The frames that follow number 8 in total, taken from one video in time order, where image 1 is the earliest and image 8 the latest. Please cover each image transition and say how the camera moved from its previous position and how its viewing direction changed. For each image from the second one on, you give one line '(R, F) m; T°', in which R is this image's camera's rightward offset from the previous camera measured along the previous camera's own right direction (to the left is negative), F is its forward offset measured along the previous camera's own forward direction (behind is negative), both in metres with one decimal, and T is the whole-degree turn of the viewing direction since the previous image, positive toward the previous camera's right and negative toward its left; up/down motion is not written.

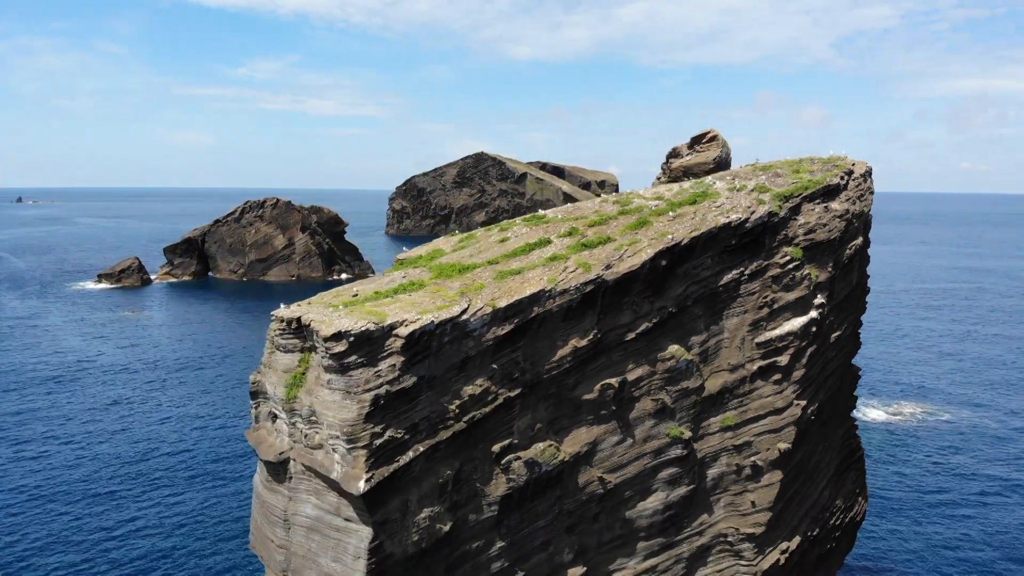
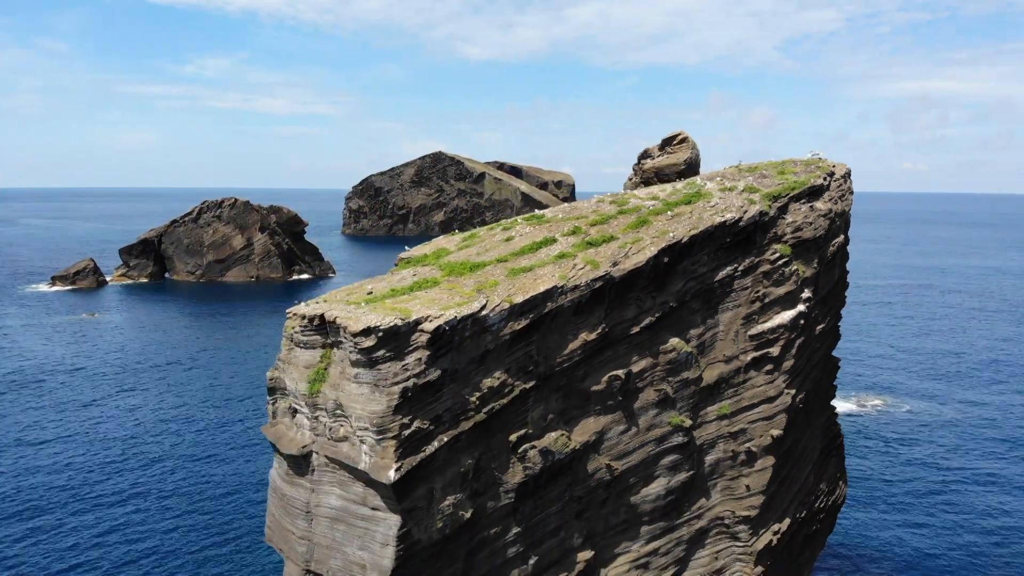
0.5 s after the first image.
(-1.5, -0.7) m; +3°
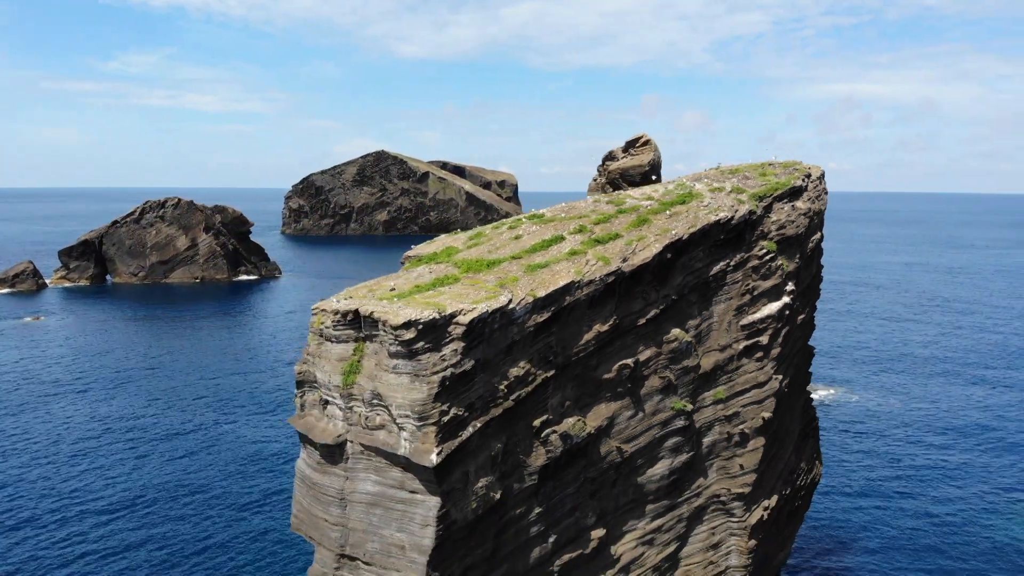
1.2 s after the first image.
(-2.1, -1.1) m; +4°
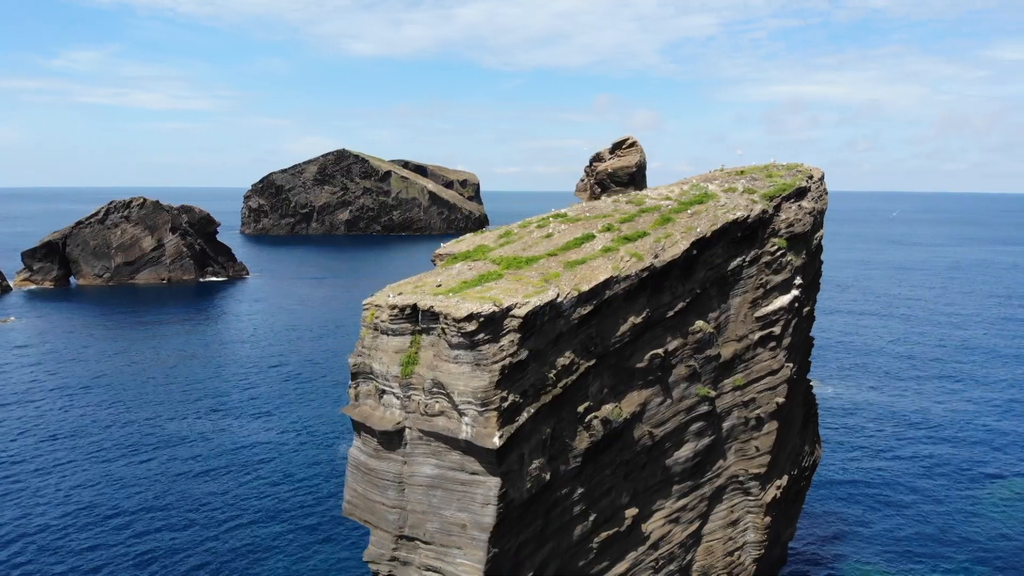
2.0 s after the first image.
(-2.4, -1.2) m; +3°
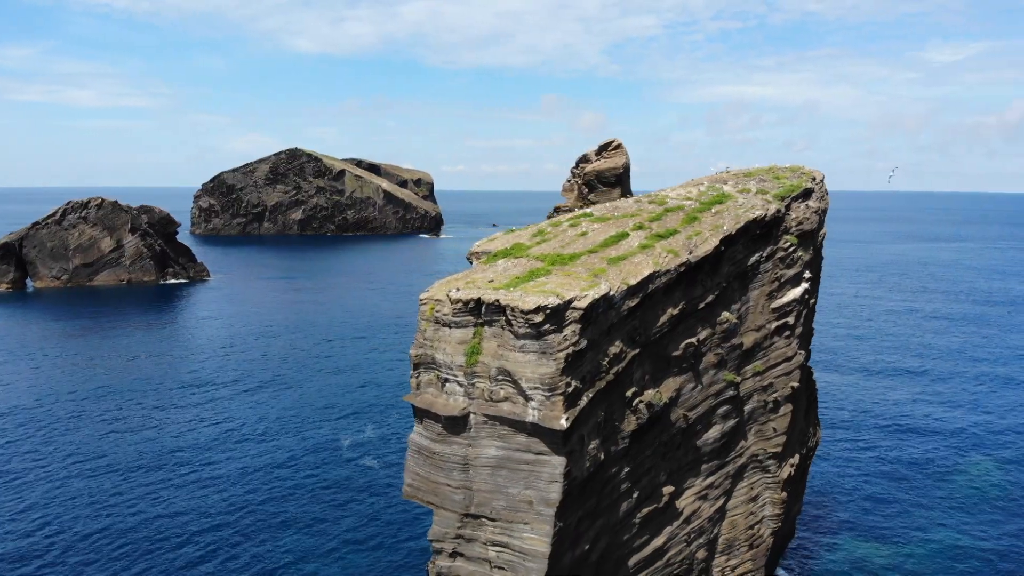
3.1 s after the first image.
(-3.0, -1.4) m; +3°
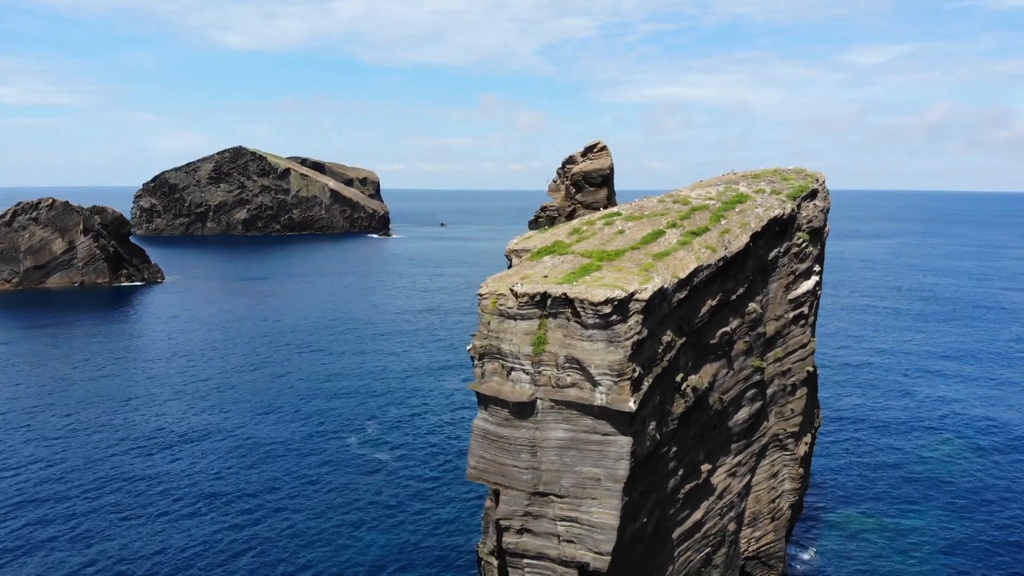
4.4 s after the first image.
(-3.7, -1.5) m; +4°
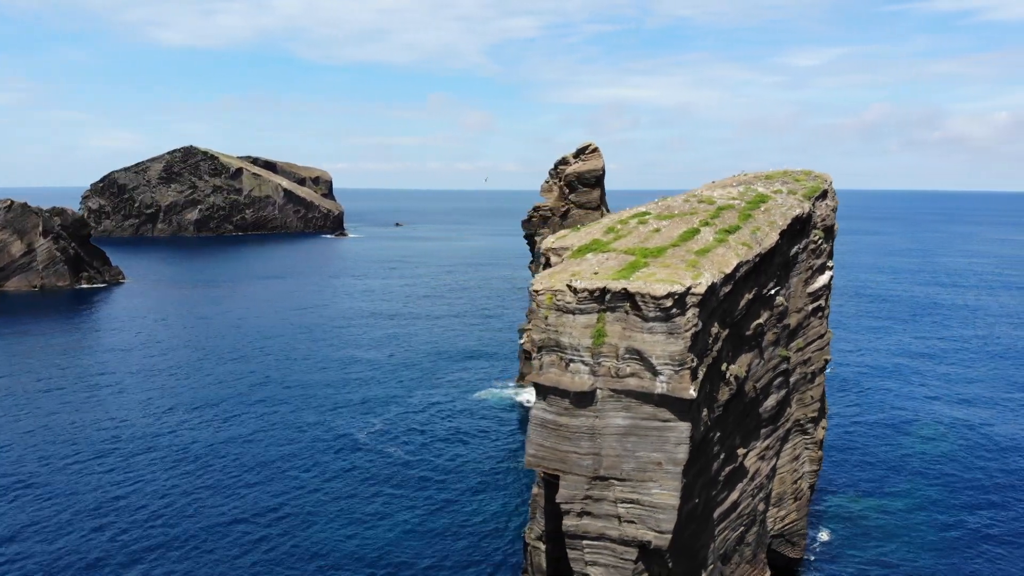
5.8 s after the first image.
(-3.5, -1.2) m; +3°
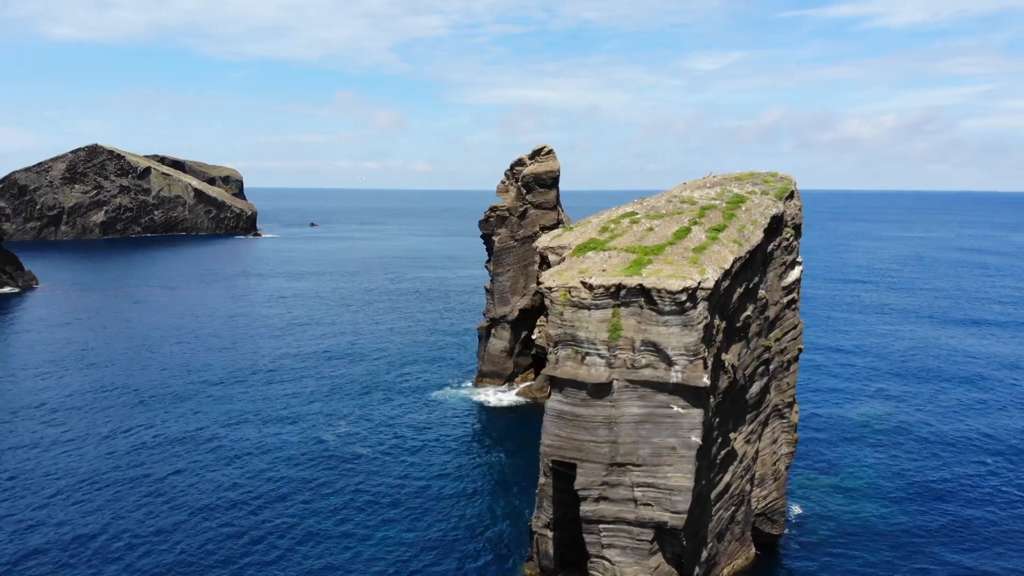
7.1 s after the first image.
(-3.3, -0.9) m; +6°
